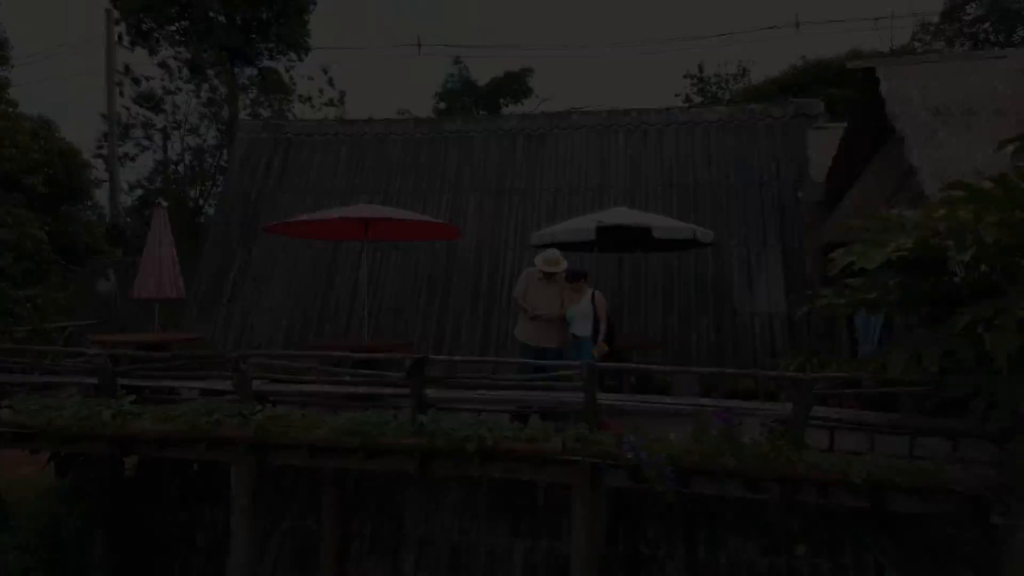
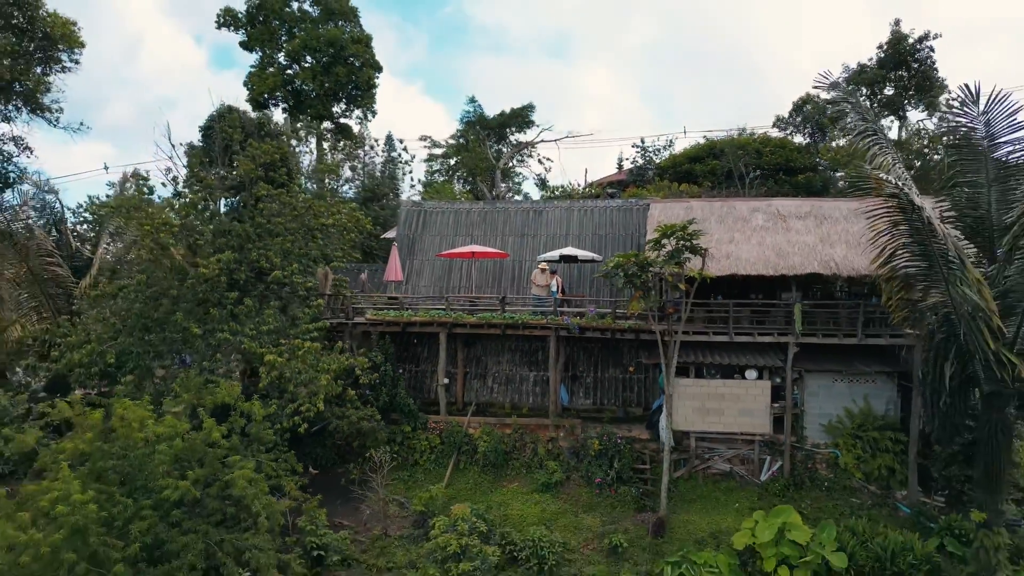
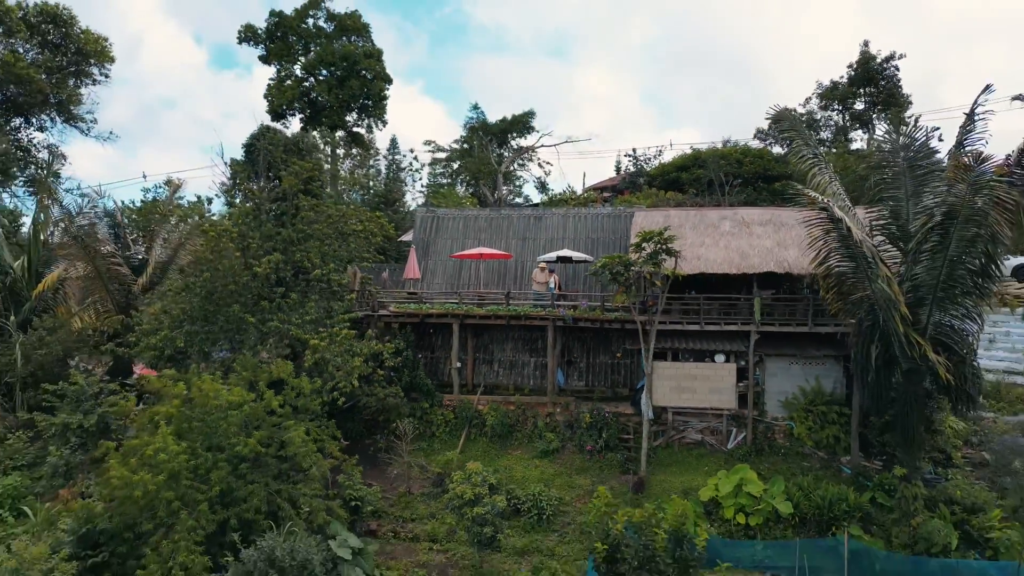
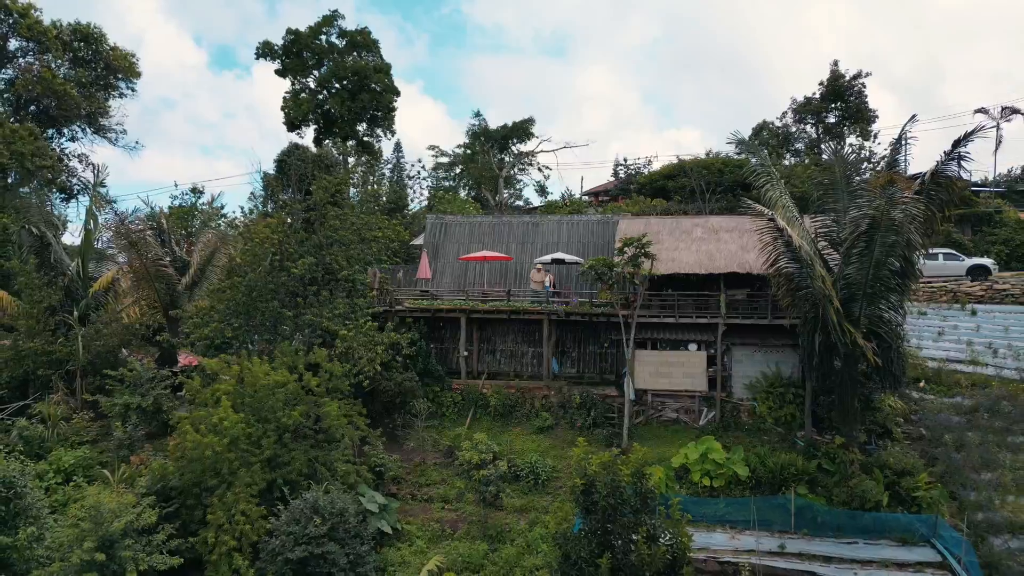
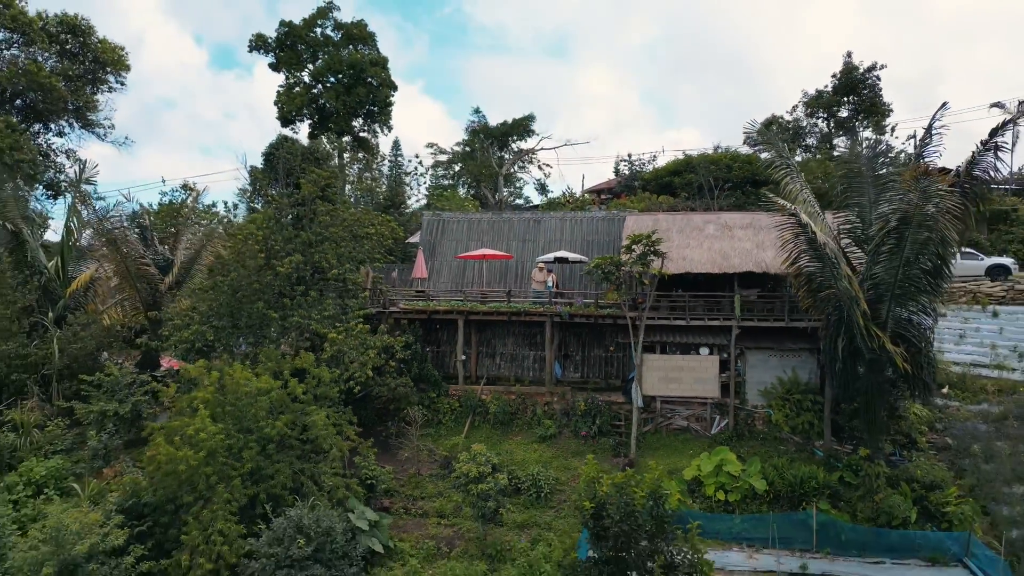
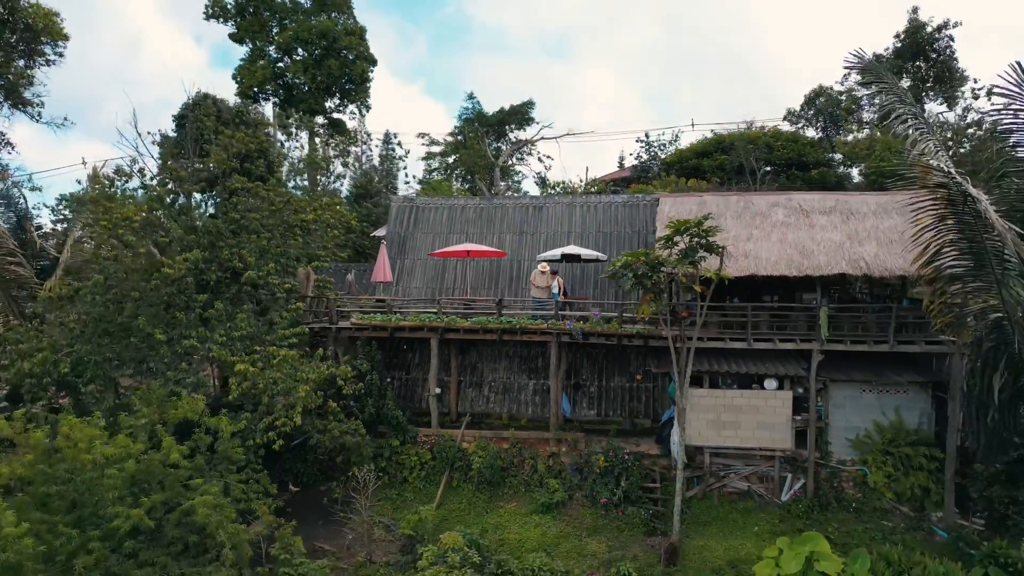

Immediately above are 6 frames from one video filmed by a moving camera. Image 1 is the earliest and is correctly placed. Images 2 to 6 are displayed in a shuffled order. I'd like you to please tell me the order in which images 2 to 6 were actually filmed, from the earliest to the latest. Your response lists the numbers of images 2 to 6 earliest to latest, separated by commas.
6, 2, 3, 5, 4
